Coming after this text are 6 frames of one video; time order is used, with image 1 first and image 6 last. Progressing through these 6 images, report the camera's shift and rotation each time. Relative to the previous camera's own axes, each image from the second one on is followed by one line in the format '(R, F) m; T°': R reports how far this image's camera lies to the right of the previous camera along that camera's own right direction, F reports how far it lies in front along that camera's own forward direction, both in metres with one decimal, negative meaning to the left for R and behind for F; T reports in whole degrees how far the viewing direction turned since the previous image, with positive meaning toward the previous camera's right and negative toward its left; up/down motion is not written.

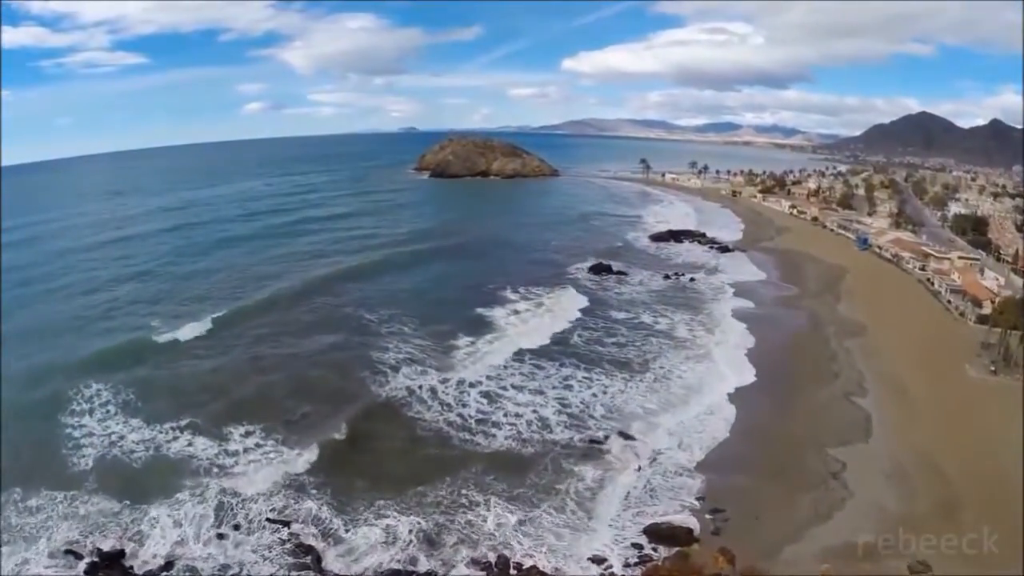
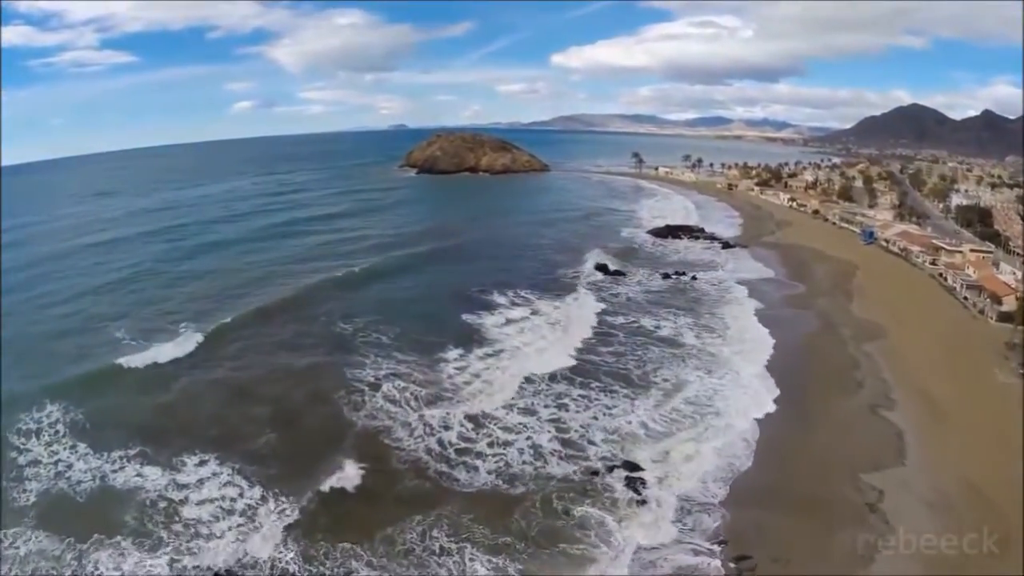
(+0.1, +0.9) m; +1°
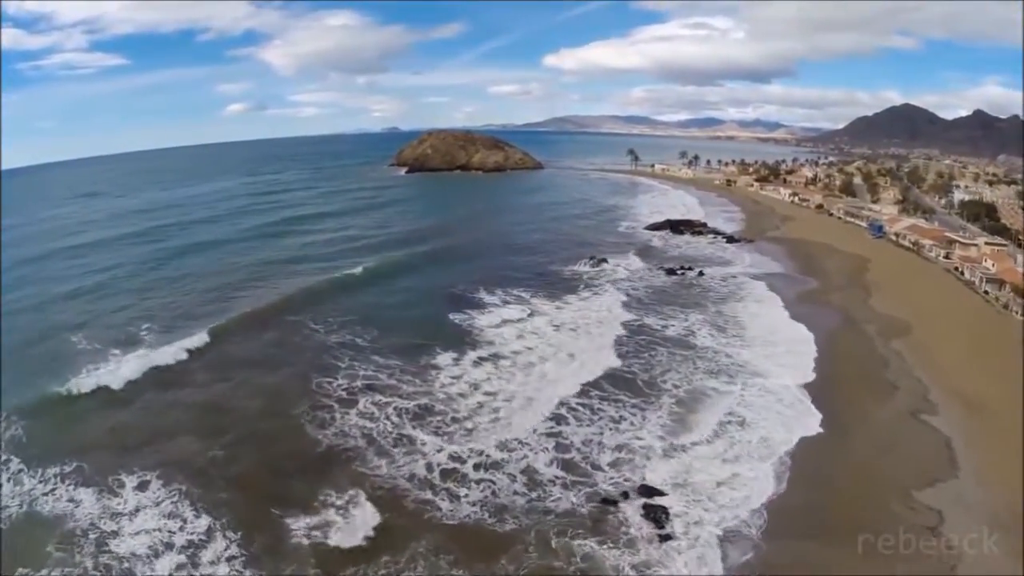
(0.0, +0.9) m; +1°
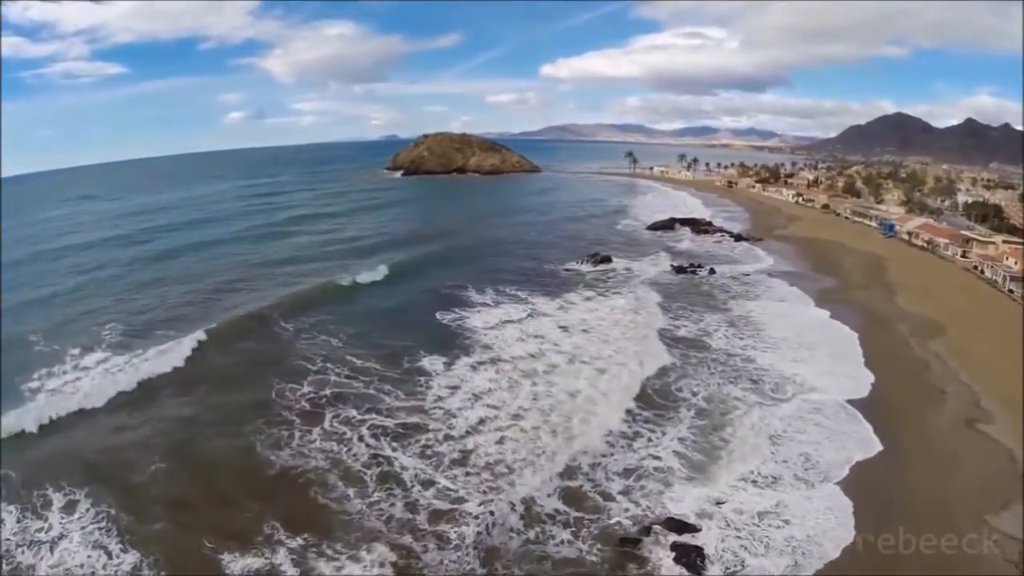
(0.0, +0.9) m; 0°
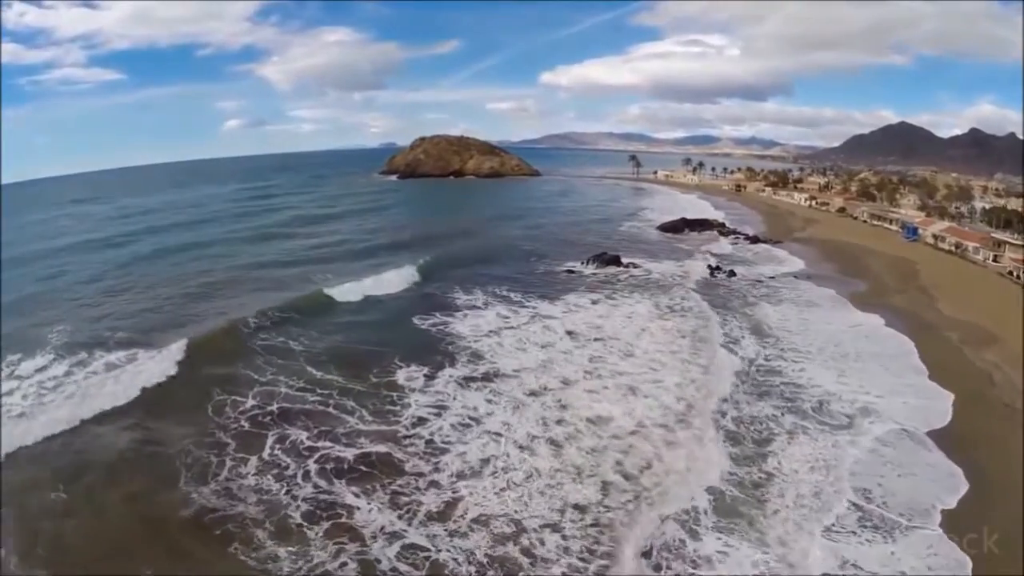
(0.0, +0.9) m; 0°
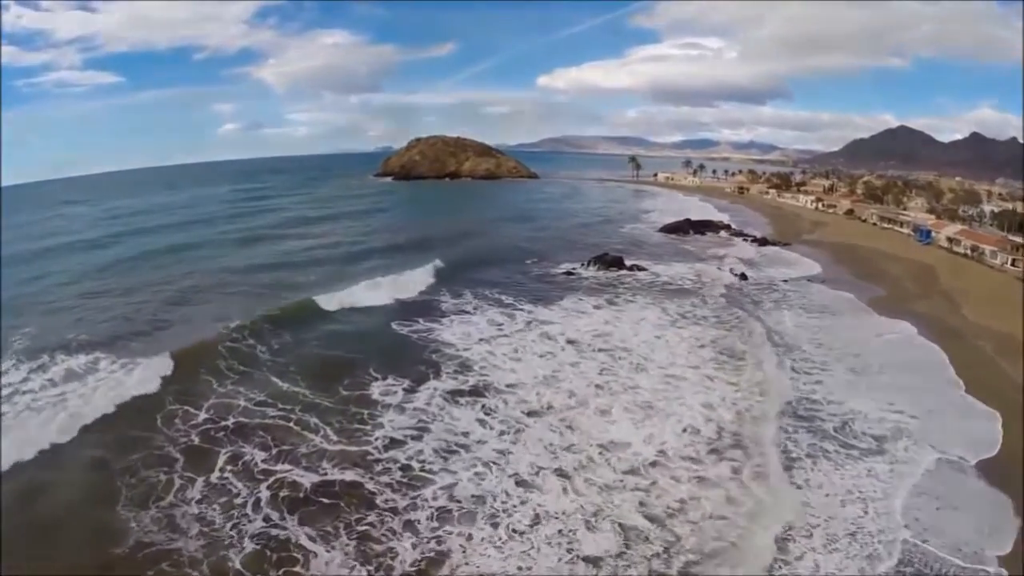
(0.0, +0.6) m; 0°
